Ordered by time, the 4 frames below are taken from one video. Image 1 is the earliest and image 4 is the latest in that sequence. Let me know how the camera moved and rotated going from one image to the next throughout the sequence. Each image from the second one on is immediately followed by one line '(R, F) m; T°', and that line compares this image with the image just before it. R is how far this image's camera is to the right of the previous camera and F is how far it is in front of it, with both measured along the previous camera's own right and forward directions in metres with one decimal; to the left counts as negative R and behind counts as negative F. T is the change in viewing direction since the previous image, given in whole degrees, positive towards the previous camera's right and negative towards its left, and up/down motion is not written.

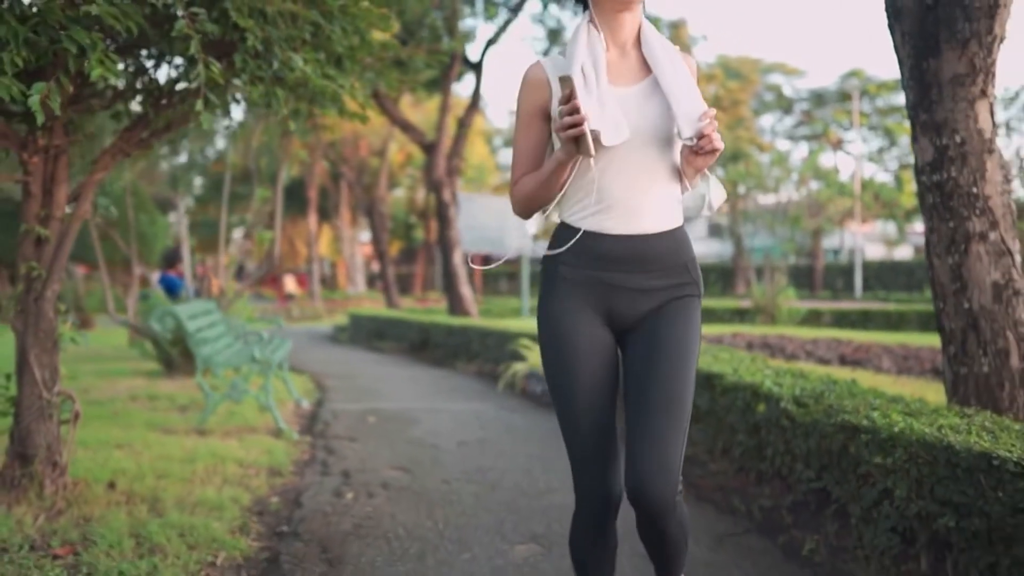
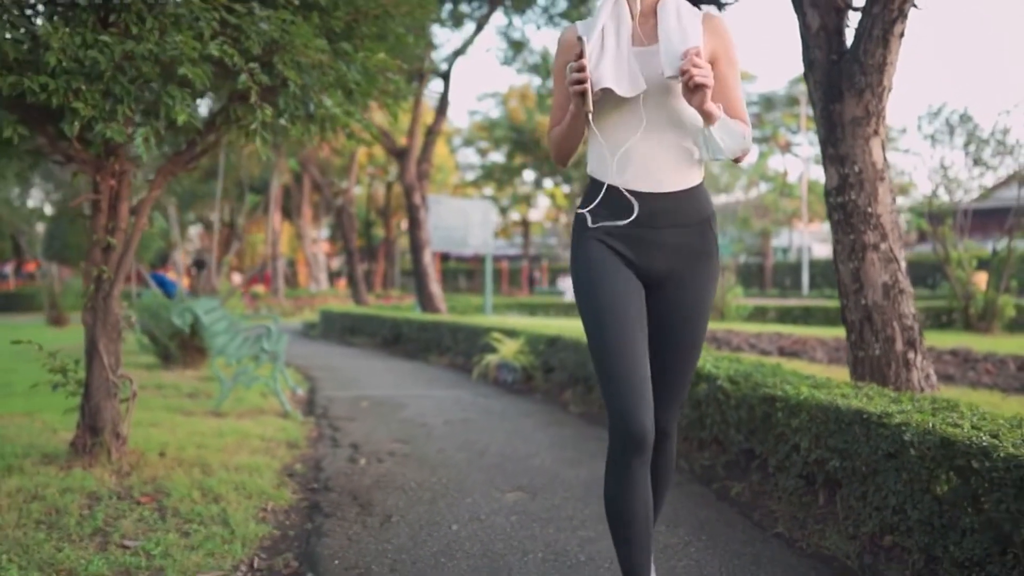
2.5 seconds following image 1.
(-0.2, -1.0) m; +3°
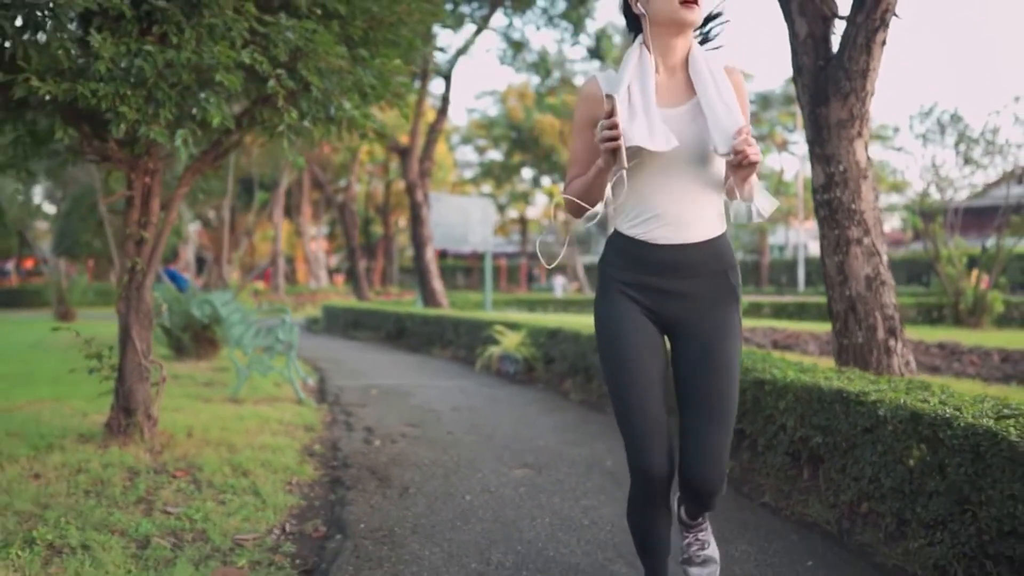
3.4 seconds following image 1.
(-0.1, -0.4) m; 0°
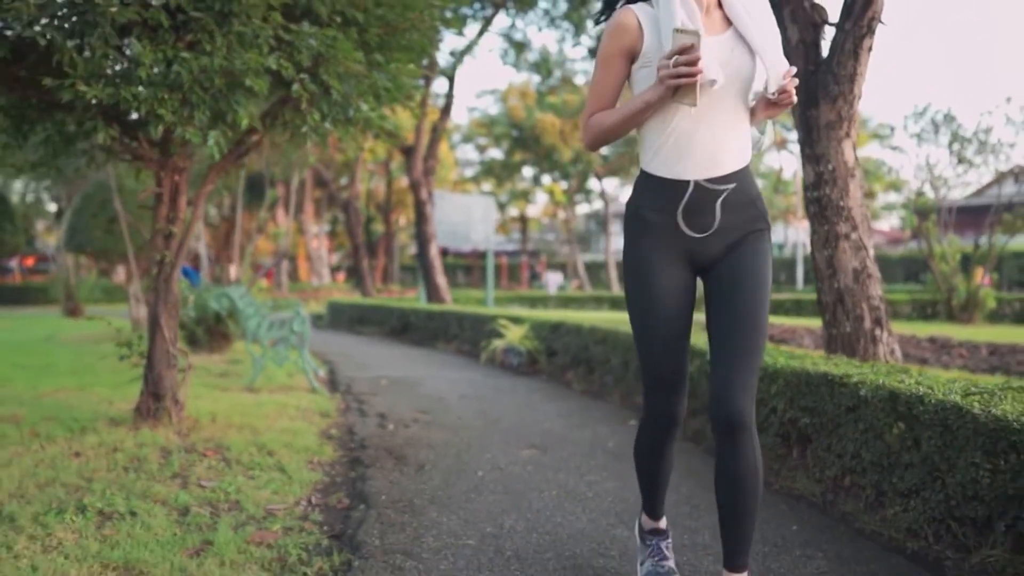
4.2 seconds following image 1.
(0.0, -0.3) m; 0°
